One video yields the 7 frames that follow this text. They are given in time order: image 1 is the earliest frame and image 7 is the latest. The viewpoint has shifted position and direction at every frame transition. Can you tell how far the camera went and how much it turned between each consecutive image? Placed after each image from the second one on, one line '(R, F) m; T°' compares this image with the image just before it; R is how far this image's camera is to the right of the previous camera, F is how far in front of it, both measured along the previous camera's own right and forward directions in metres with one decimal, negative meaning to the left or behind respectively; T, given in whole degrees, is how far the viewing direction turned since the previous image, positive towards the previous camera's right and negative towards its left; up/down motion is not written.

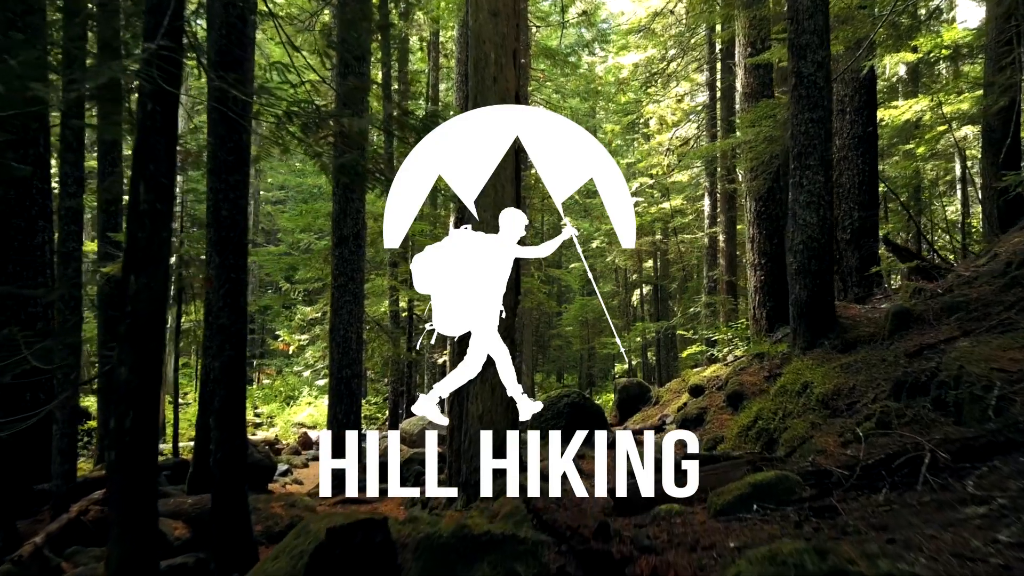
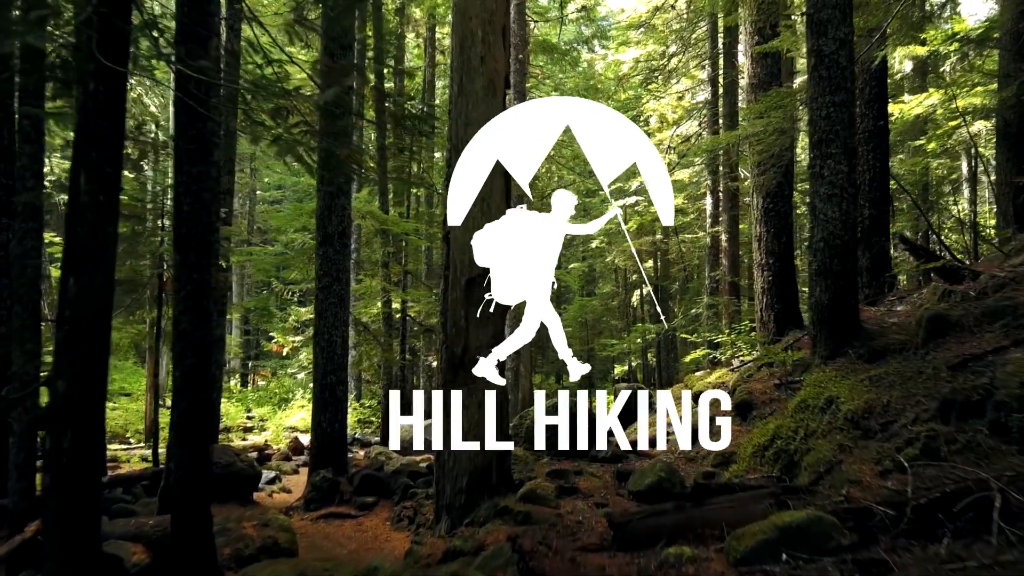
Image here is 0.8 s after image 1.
(+0.1, +0.5) m; 0°
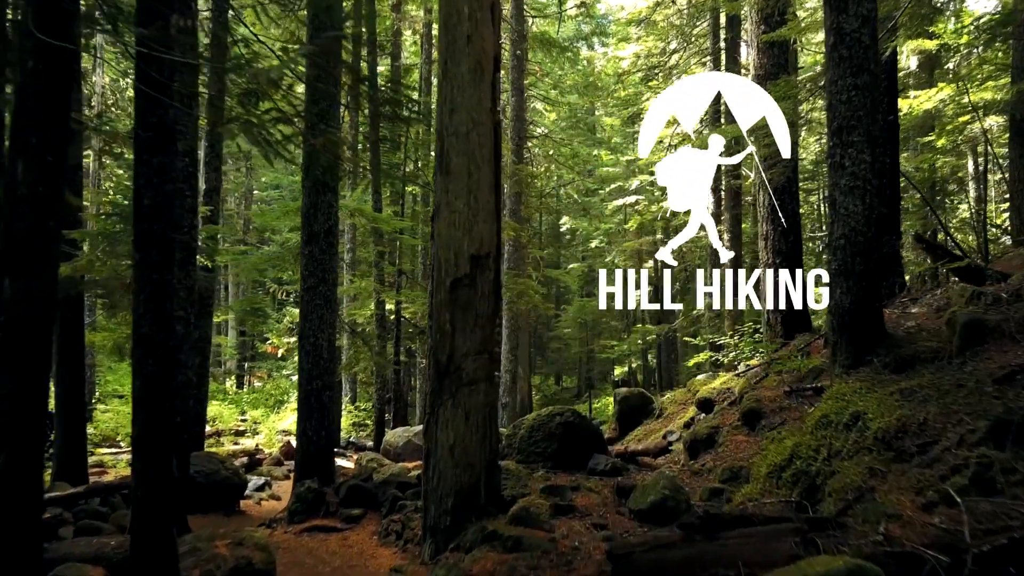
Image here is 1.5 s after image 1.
(+0.1, +0.4) m; 0°
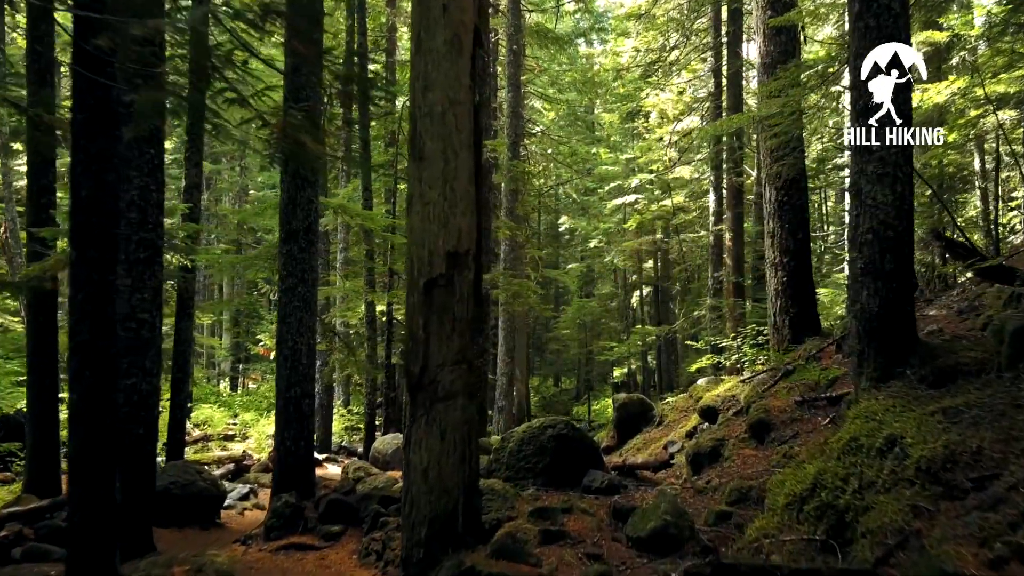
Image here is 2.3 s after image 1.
(+0.1, +0.5) m; 0°
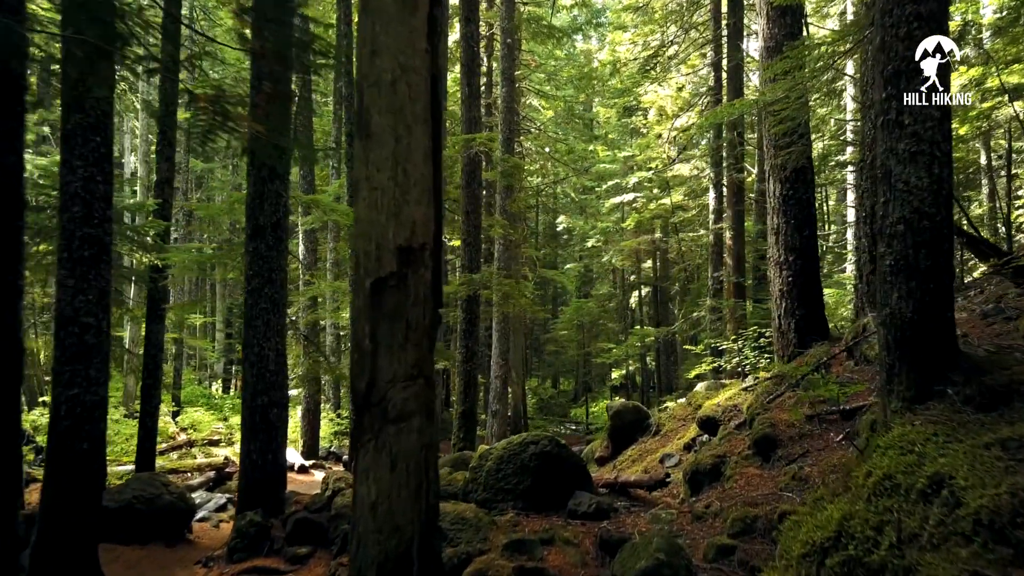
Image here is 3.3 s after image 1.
(+0.2, +0.6) m; 0°
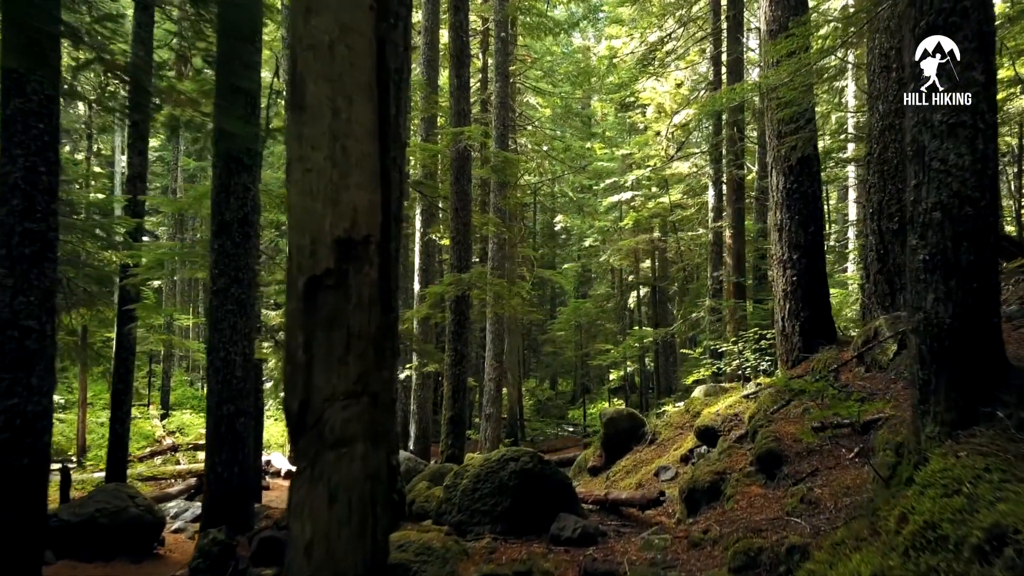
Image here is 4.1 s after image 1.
(+0.2, +0.5) m; 0°
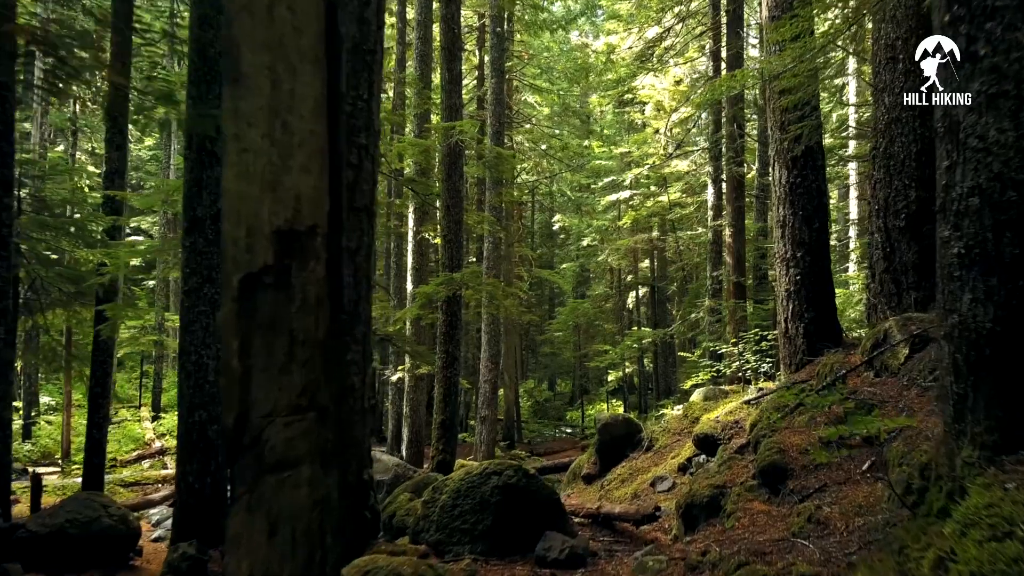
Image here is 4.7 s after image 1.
(+0.1, +0.4) m; 0°
